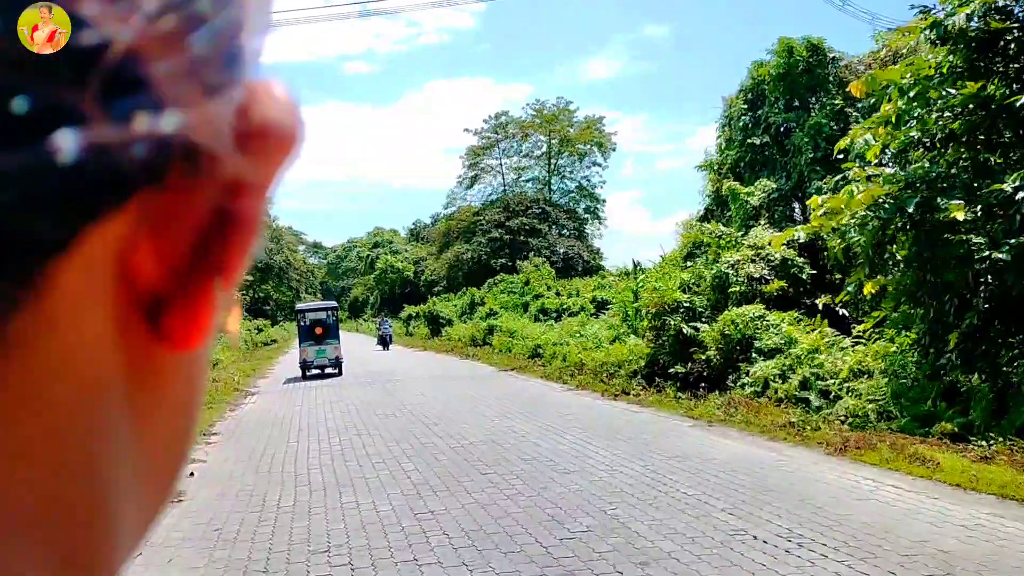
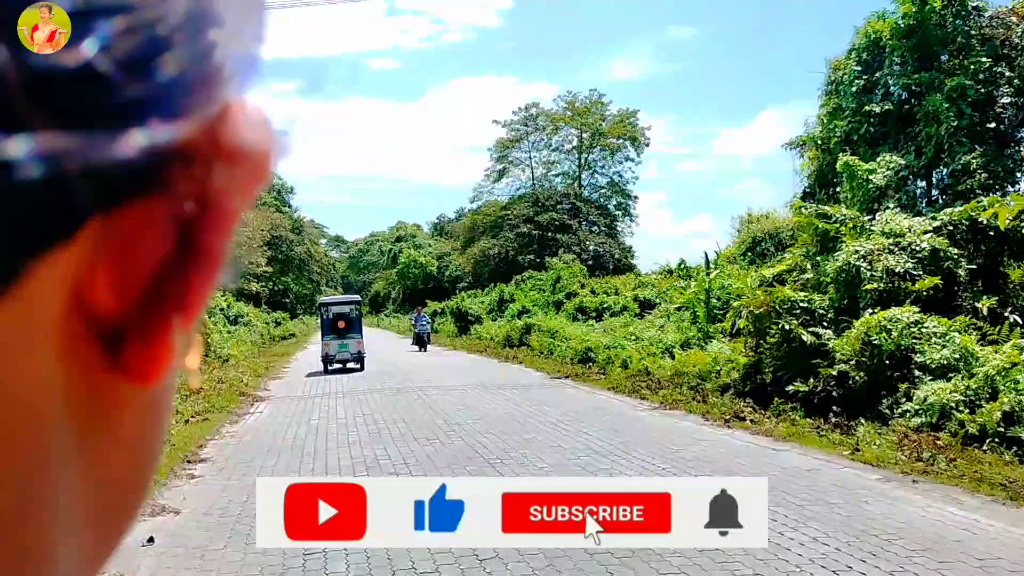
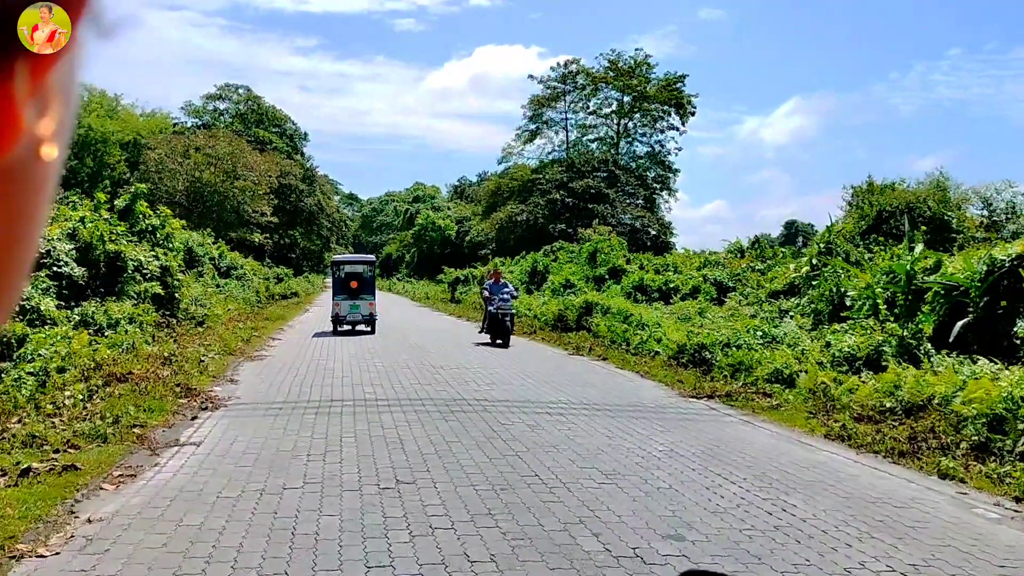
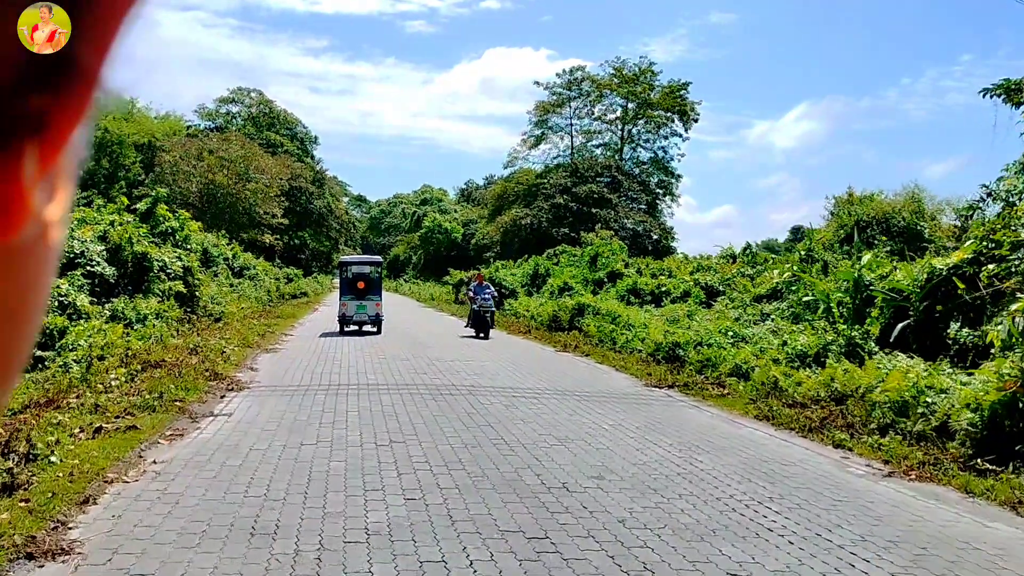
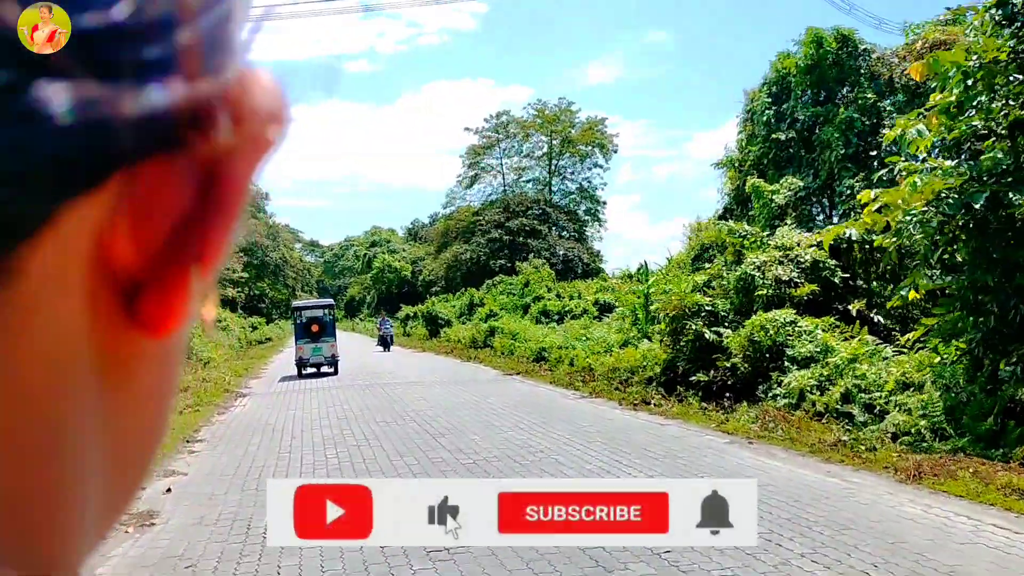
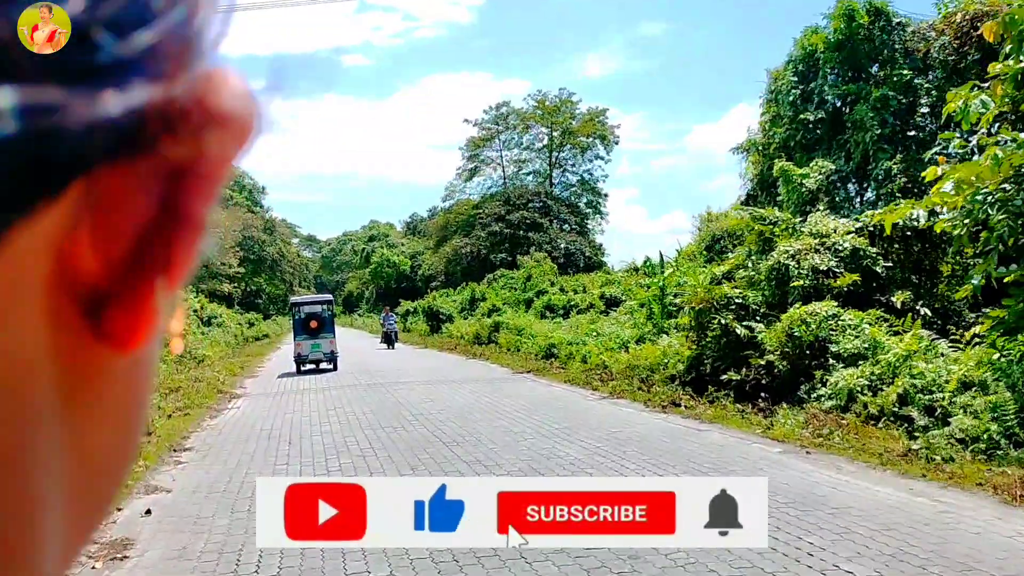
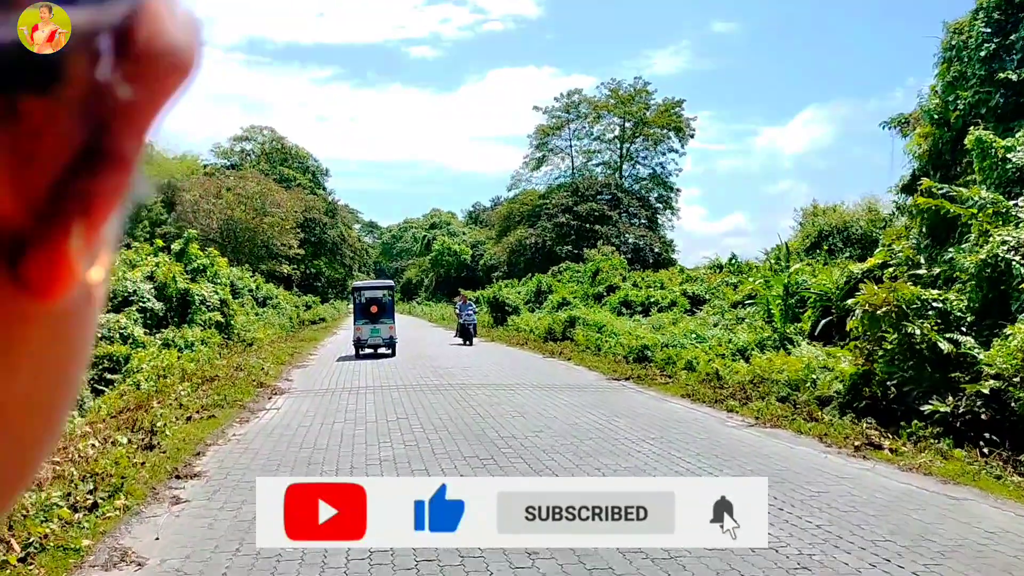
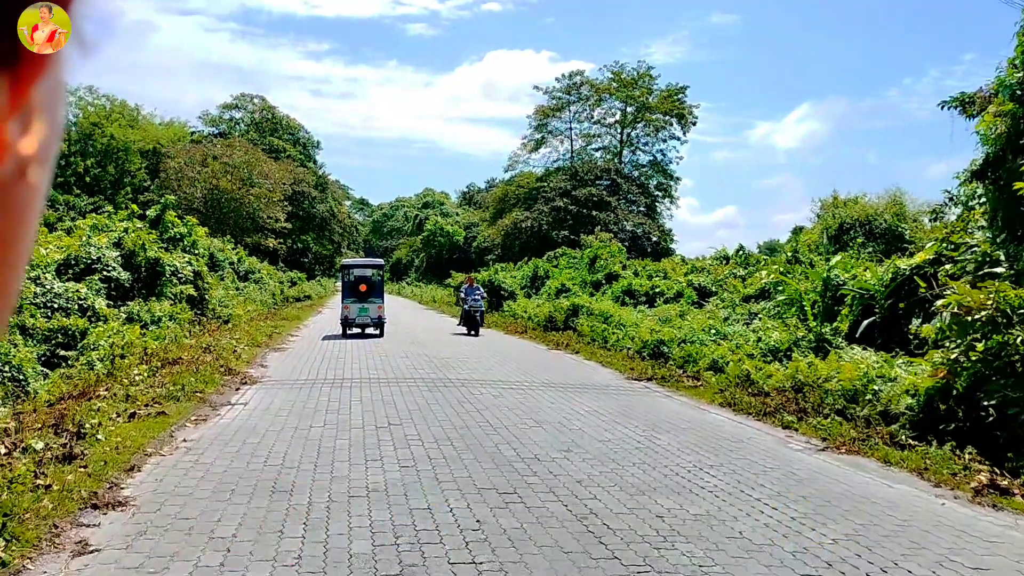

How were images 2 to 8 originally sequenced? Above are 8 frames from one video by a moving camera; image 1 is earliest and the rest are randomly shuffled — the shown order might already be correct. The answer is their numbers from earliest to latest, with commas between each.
5, 6, 2, 7, 8, 4, 3
